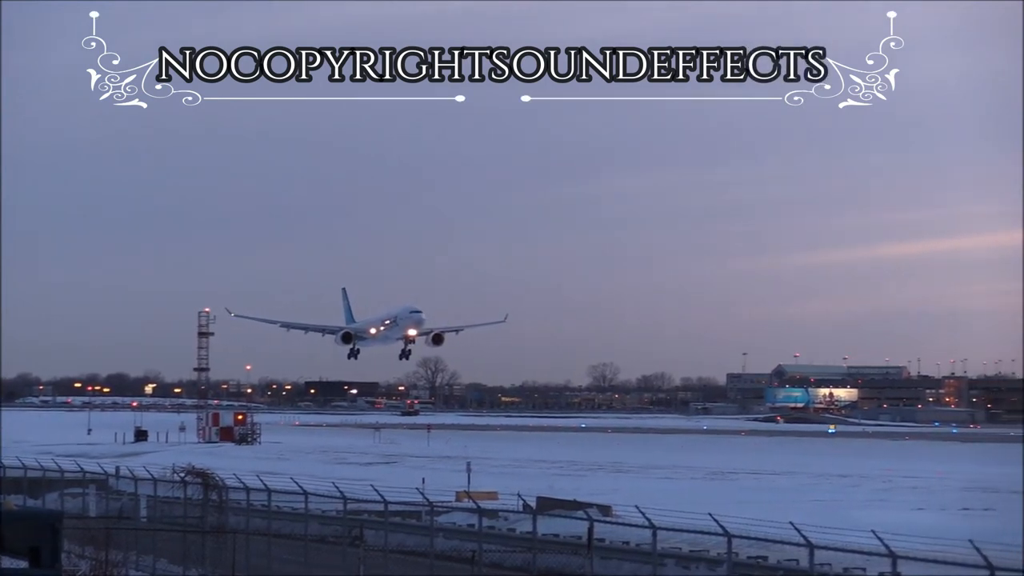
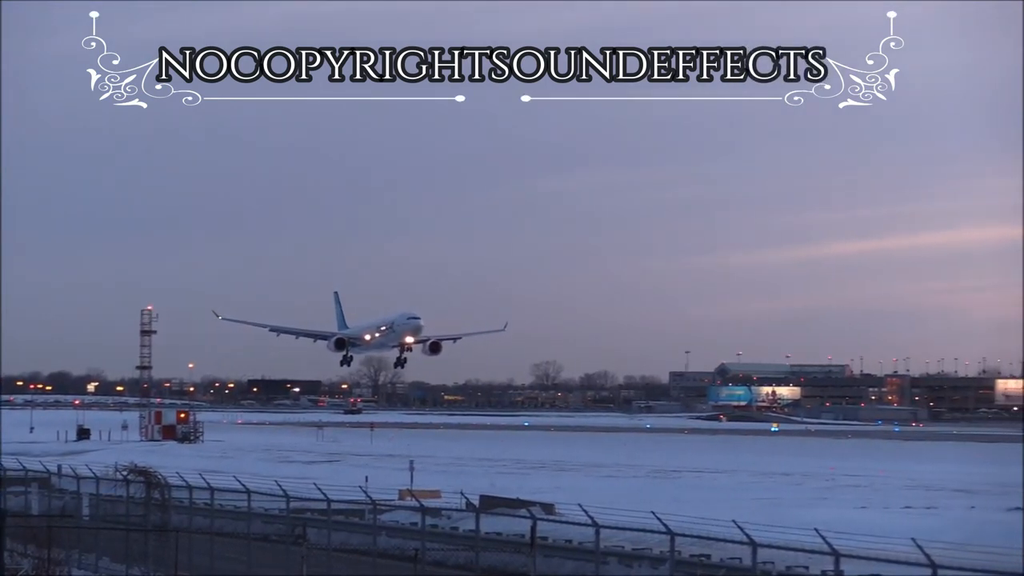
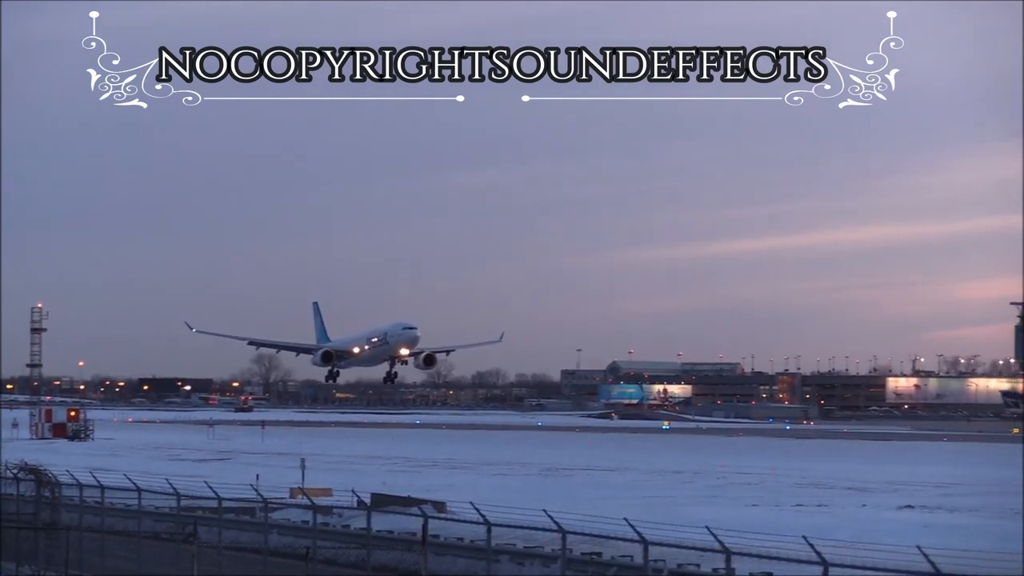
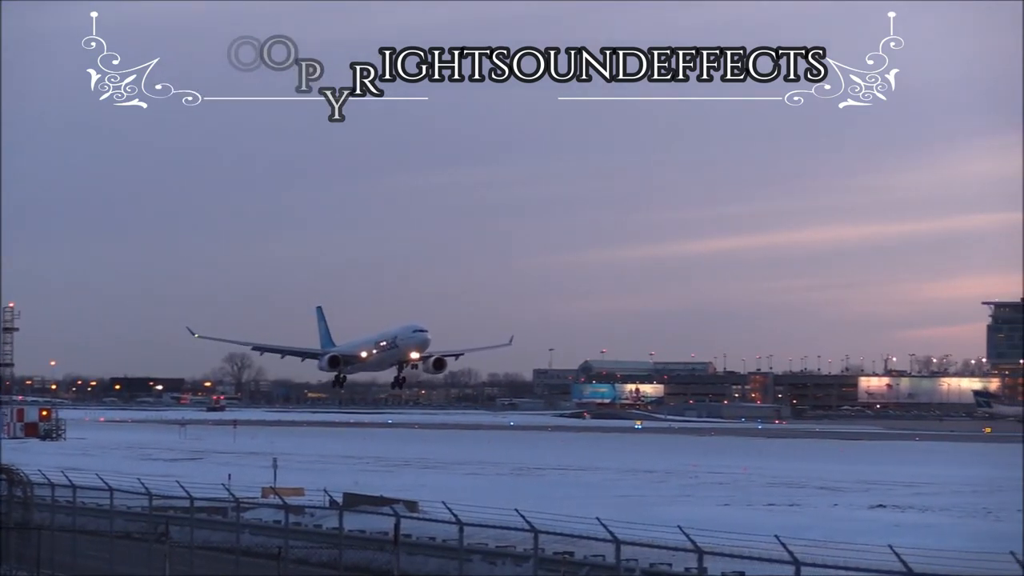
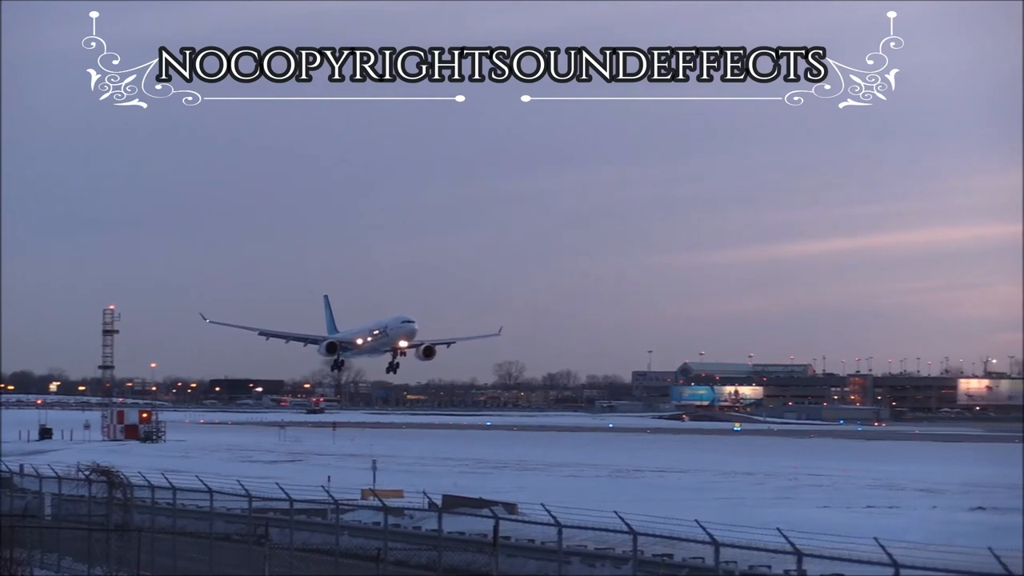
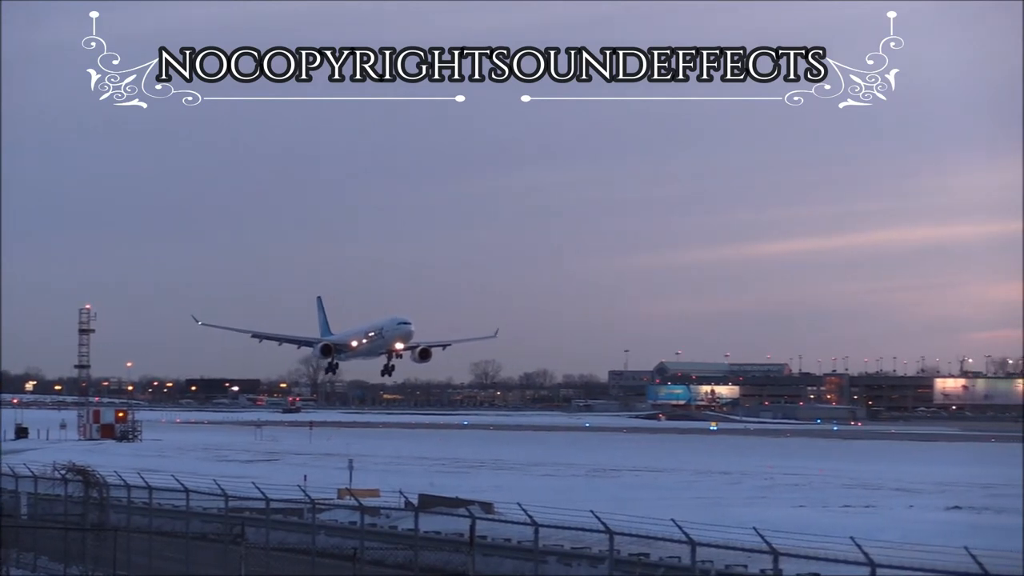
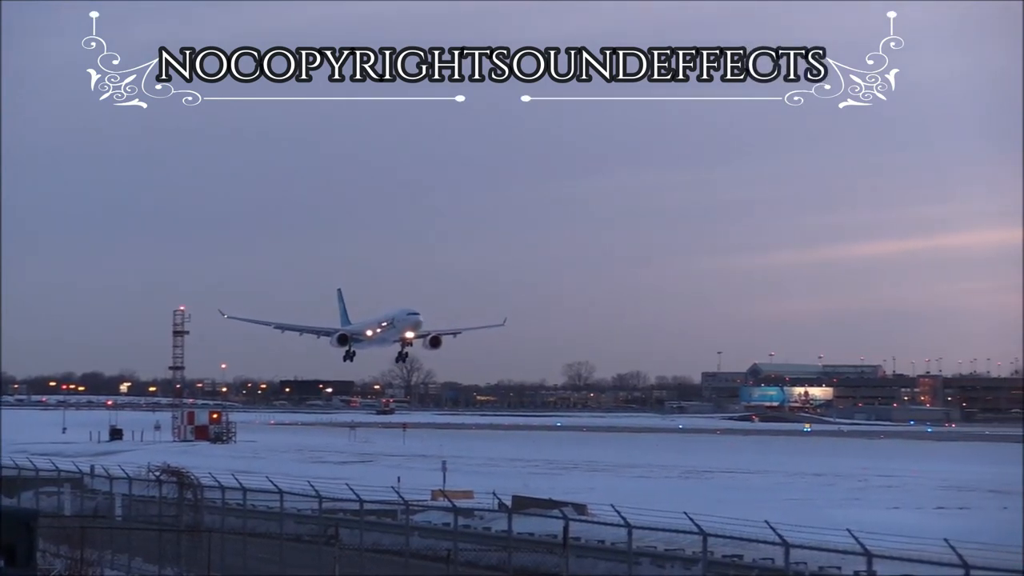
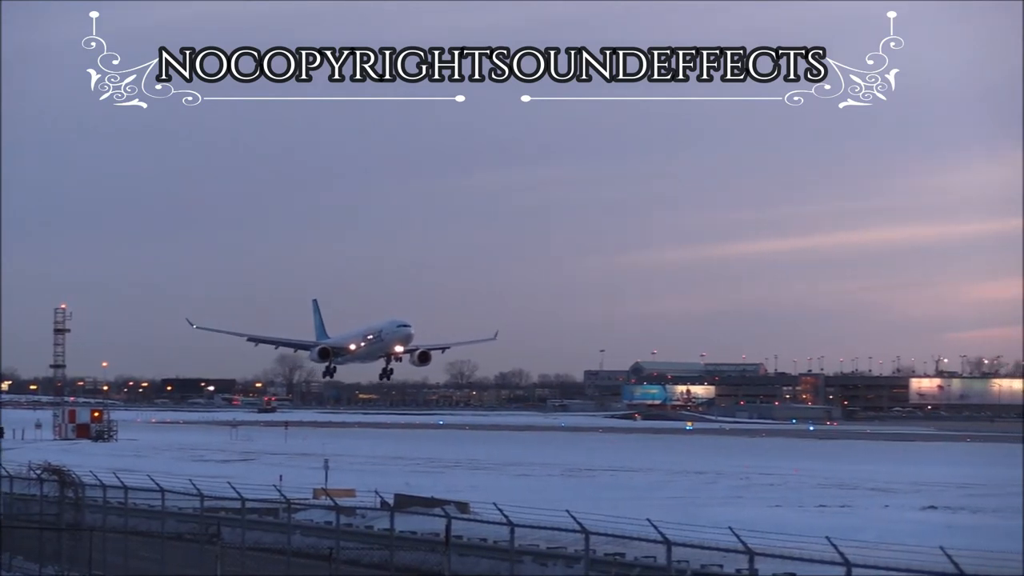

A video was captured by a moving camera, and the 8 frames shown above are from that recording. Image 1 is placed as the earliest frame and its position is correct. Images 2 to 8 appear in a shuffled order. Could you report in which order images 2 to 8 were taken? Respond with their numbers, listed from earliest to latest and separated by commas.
7, 2, 5, 6, 8, 3, 4
